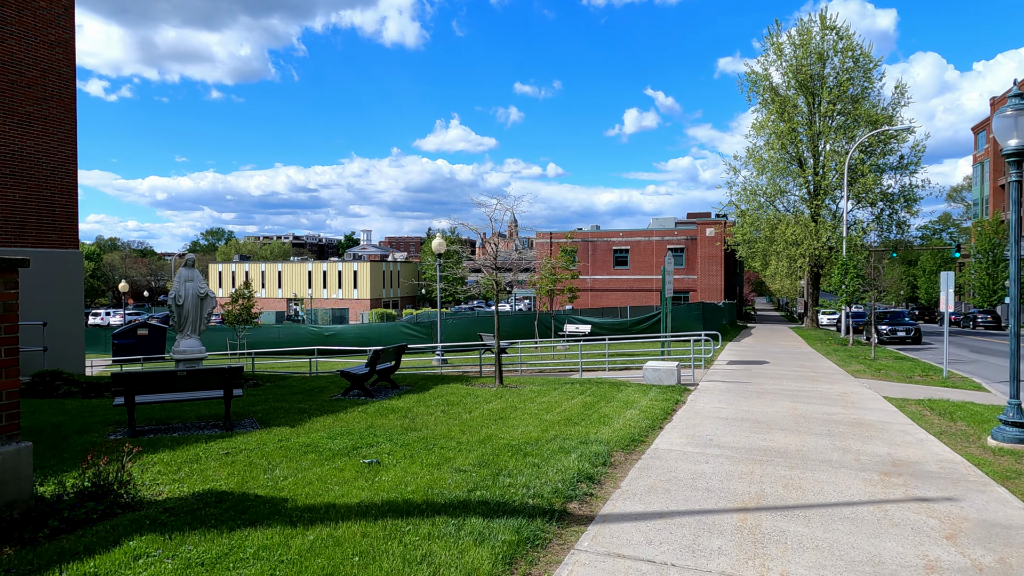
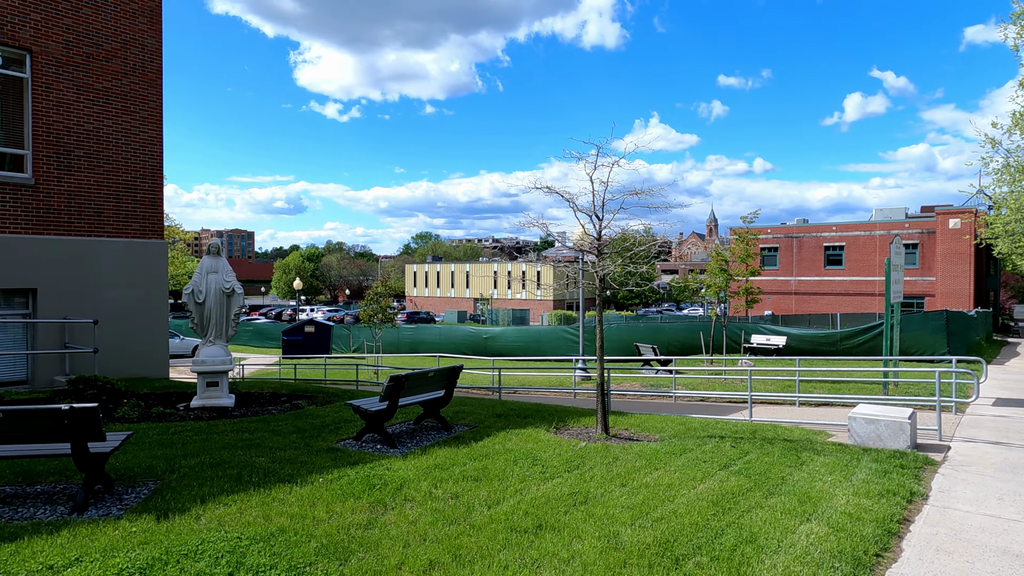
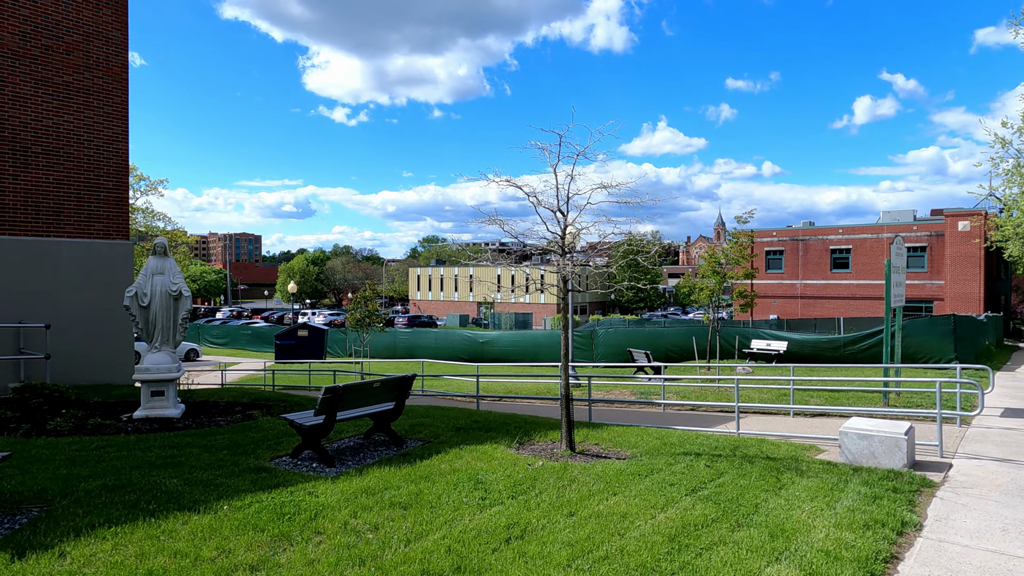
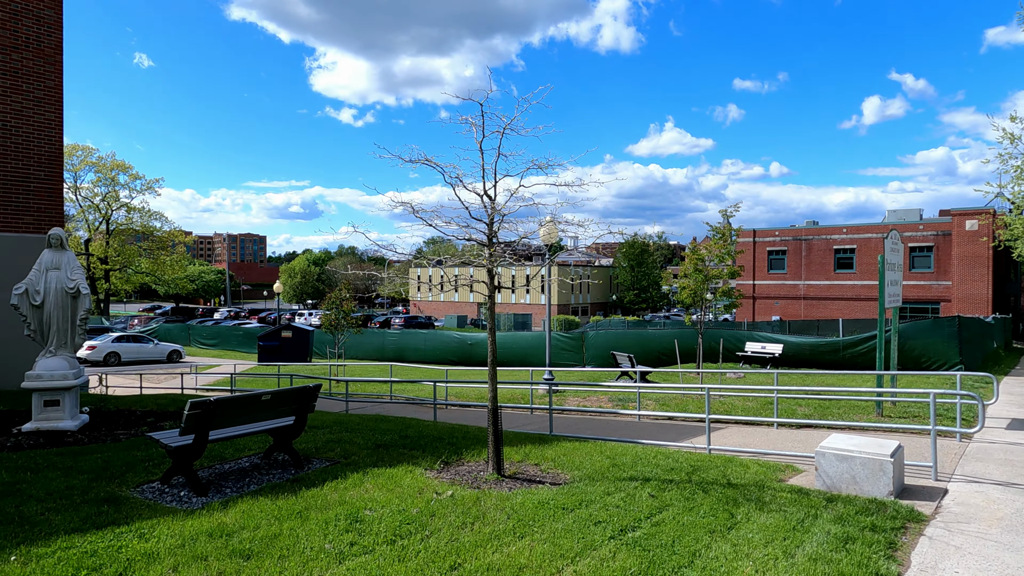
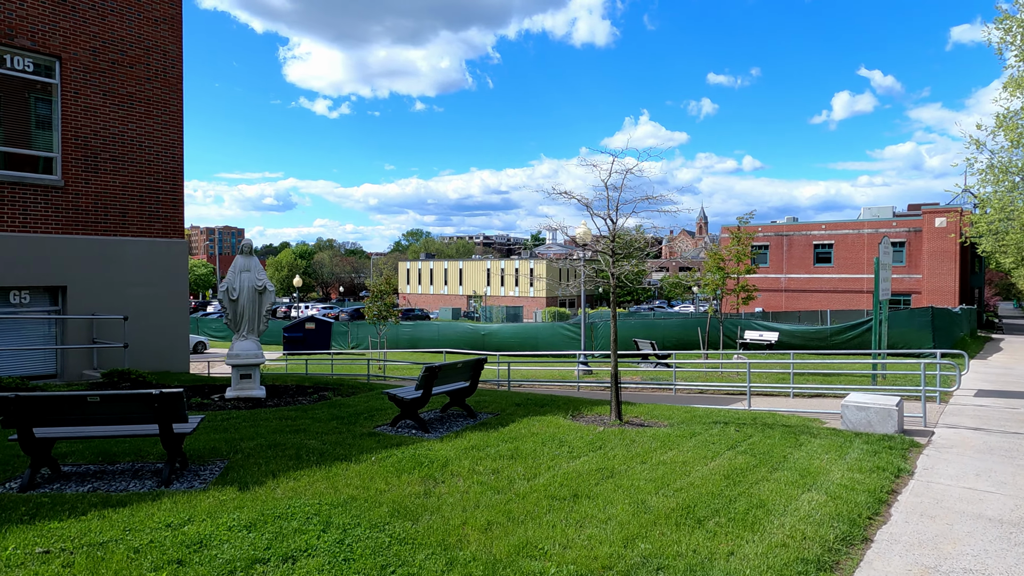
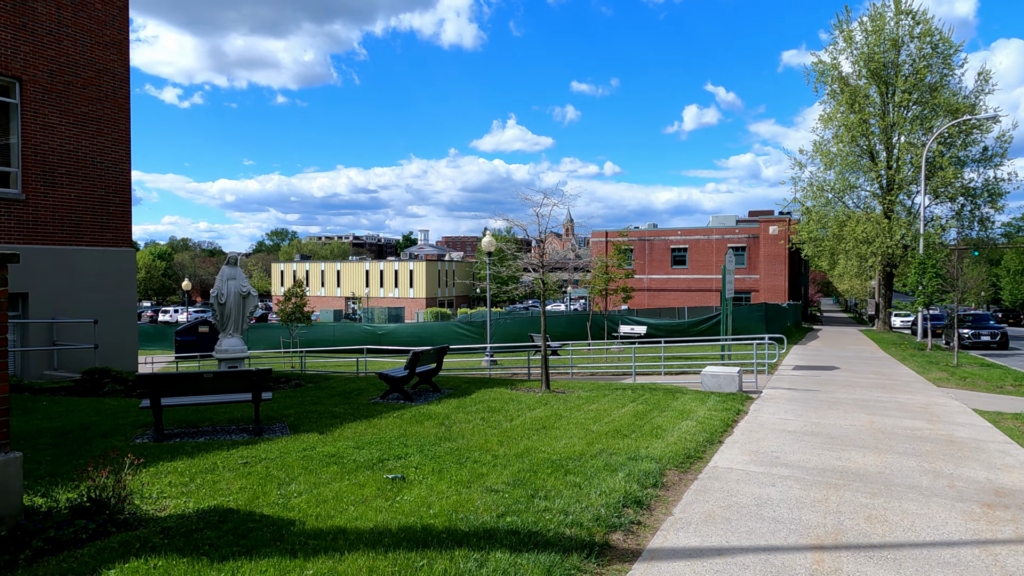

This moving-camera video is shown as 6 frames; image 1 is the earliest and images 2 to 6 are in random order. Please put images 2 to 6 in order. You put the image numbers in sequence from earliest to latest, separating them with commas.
6, 5, 2, 3, 4
